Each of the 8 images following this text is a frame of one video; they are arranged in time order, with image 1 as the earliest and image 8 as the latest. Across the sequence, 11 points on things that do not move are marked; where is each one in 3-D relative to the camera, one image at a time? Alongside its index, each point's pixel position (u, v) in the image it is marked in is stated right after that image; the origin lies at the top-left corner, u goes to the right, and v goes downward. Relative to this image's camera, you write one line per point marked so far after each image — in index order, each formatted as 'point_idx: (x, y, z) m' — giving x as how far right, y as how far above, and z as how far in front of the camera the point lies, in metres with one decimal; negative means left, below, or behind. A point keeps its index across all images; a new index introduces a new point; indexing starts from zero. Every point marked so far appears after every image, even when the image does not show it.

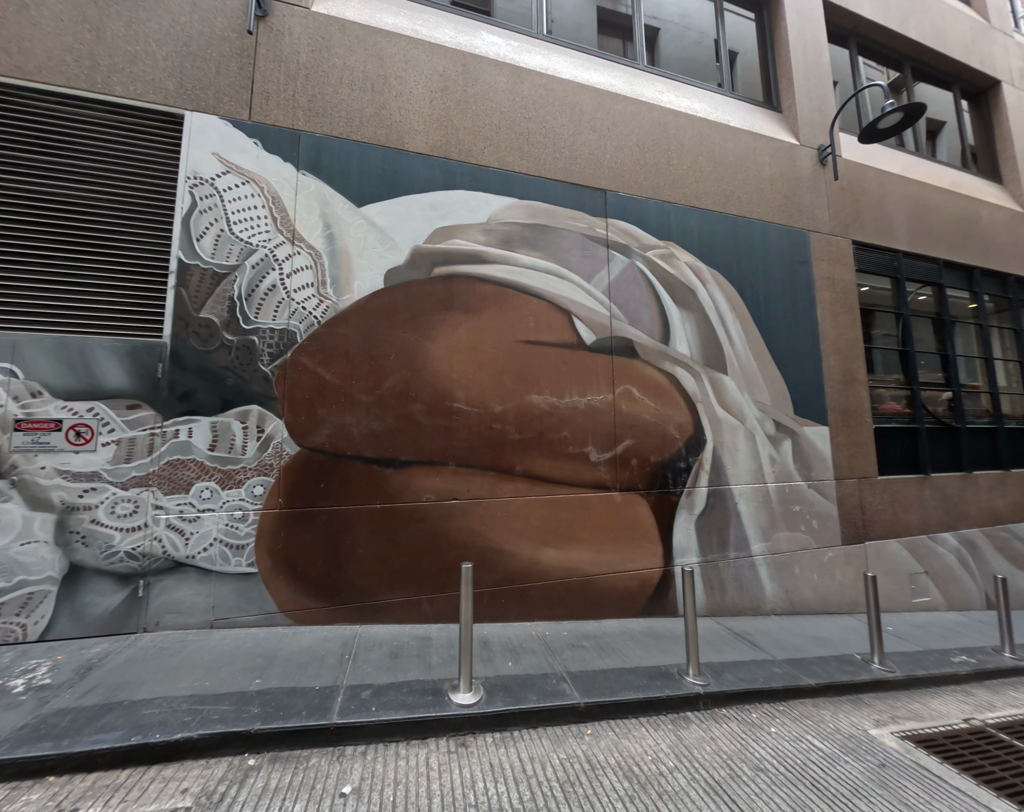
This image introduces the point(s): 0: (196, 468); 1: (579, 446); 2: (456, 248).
0: (-3.0, -0.6, +3.3) m
1: (+0.8, -0.5, +4.2) m
2: (-0.7, +1.9, +4.1) m
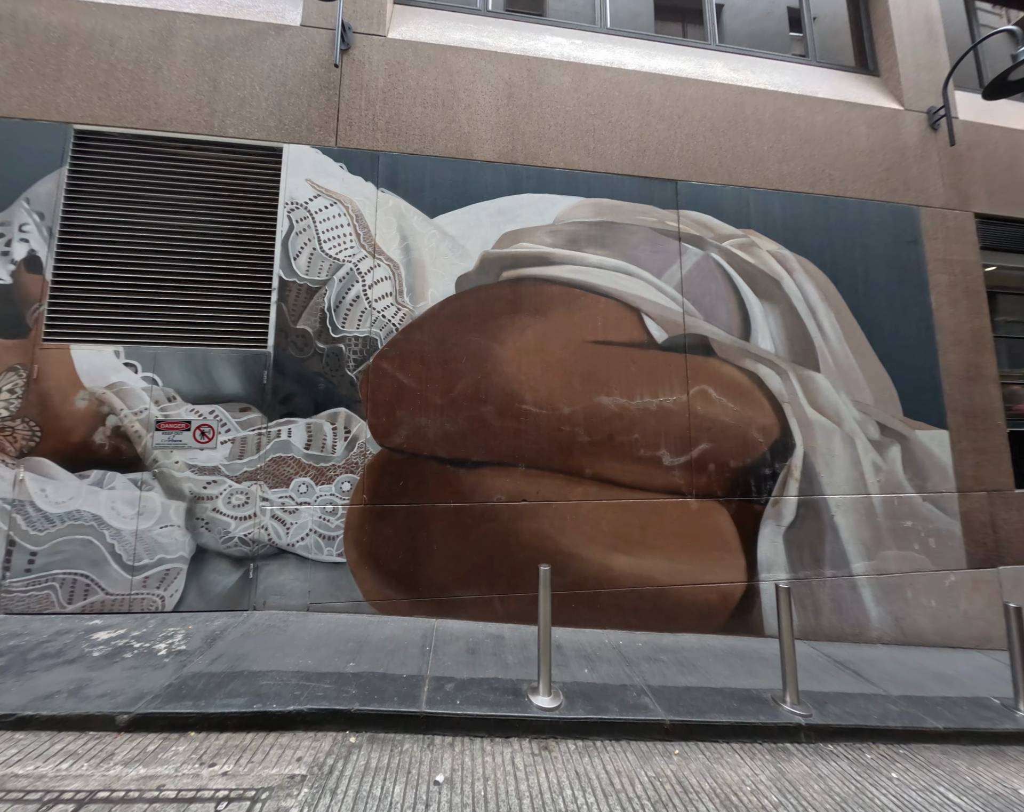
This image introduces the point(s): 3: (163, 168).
0: (-2.3, -0.6, +3.6) m
1: (+1.6, -0.5, +4.1) m
2: (+0.1, +1.9, +4.1) m
3: (-3.9, +2.6, +3.8) m
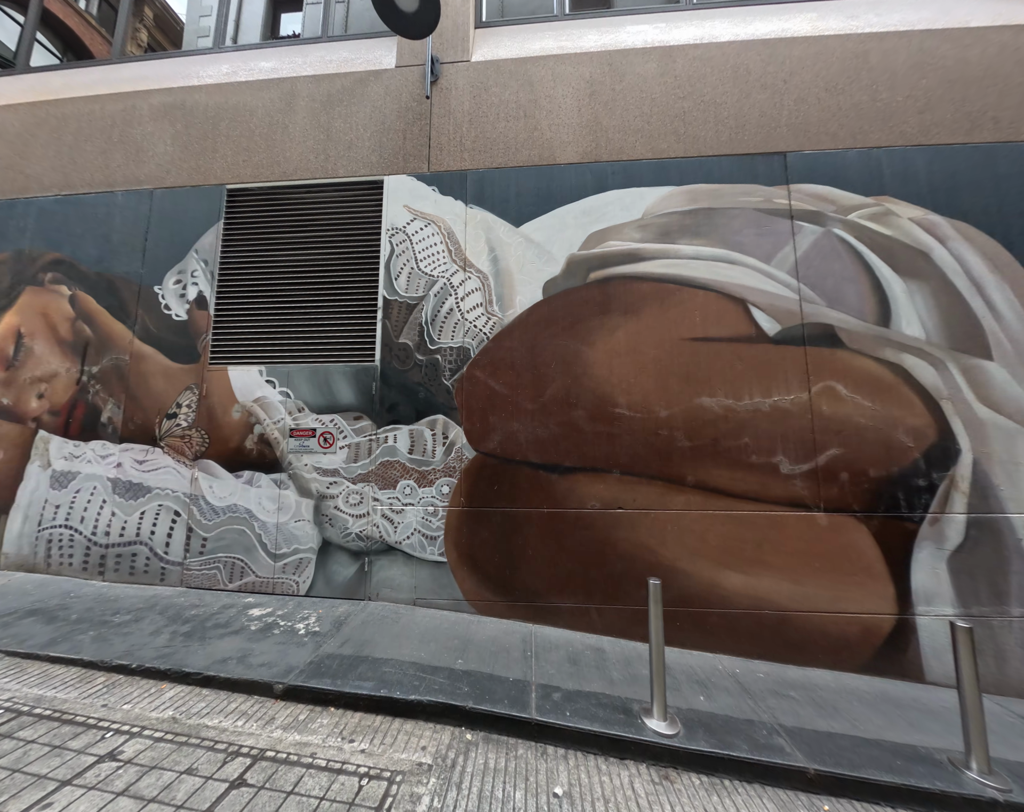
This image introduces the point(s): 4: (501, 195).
0: (-1.3, -0.7, +3.9) m
1: (+2.7, -0.5, +3.6) m
2: (+1.1, +1.8, +4.0) m
3: (-2.9, +2.5, +4.4) m
4: (-0.1, +2.6, +4.2) m
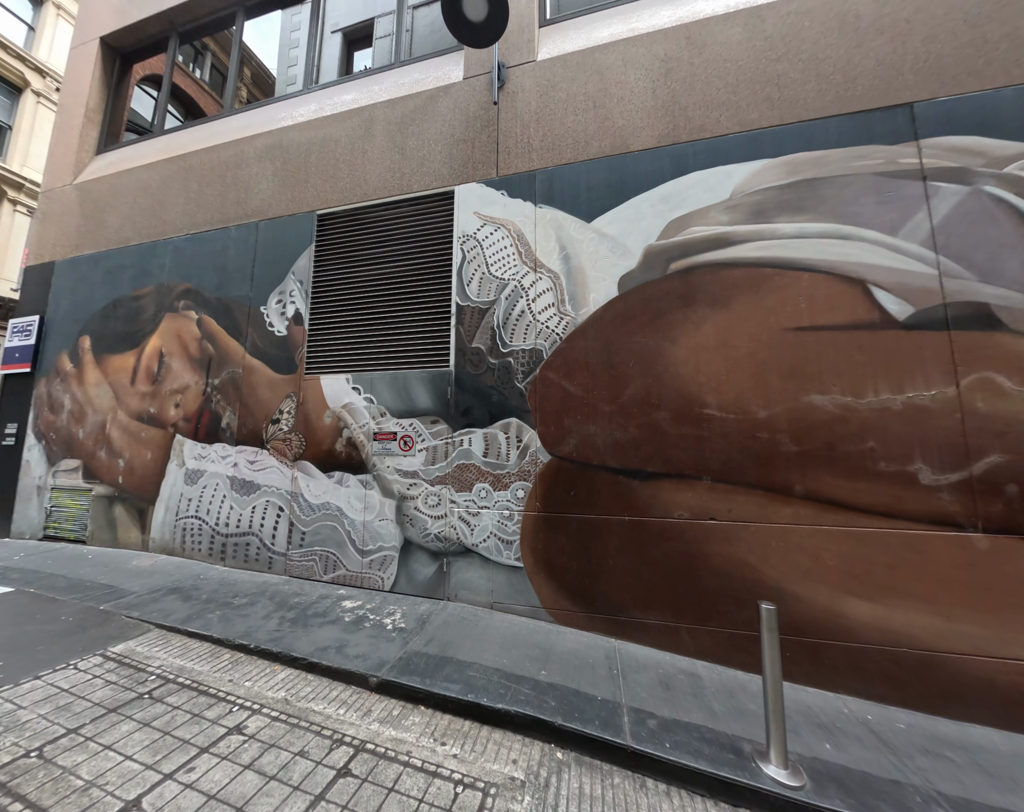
0: (-0.4, -0.7, +3.9) m
1: (+3.4, -0.5, +3.0) m
2: (+2.0, +1.8, +3.7) m
3: (-1.9, +2.4, +4.7) m
4: (+0.7, +2.5, +4.1) m
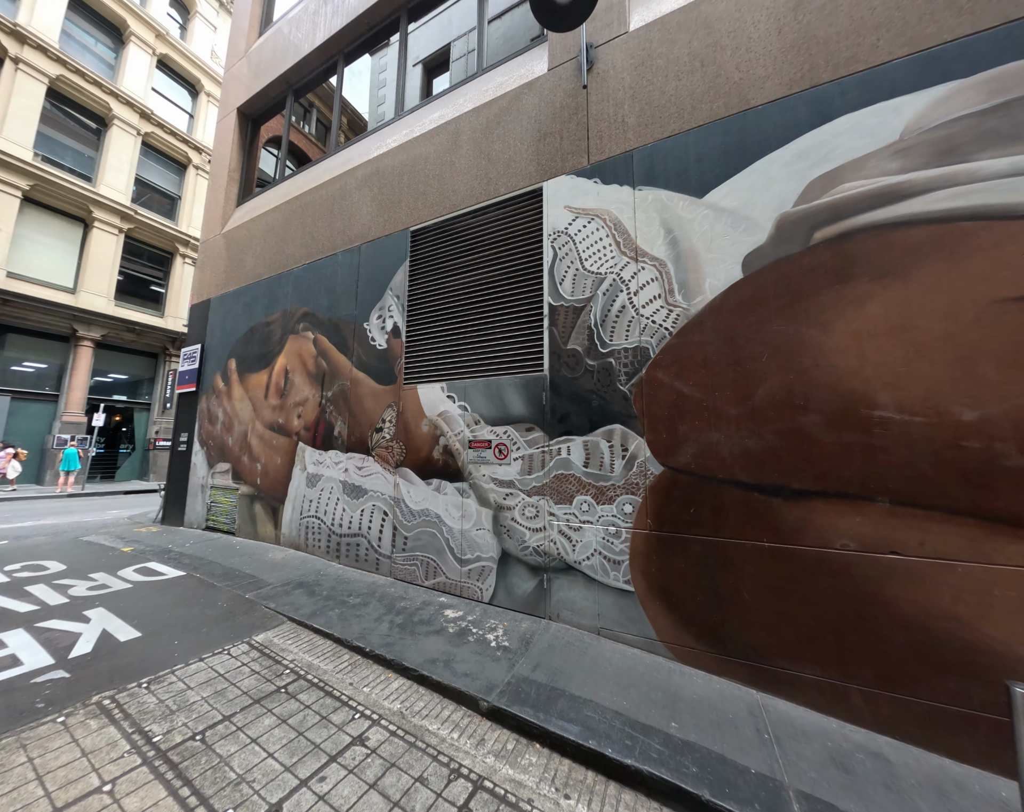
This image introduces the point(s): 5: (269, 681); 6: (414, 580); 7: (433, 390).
0: (+0.7, -0.8, +3.6) m
1: (+4.2, -0.5, +2.0) m
2: (+2.9, +1.8, +2.9) m
3: (-0.7, +2.3, +4.8) m
4: (+1.7, +2.5, +3.6) m
5: (-1.9, -2.1, +2.6) m
6: (-1.2, -2.2, +4.4) m
7: (-1.1, +0.2, +4.6) m
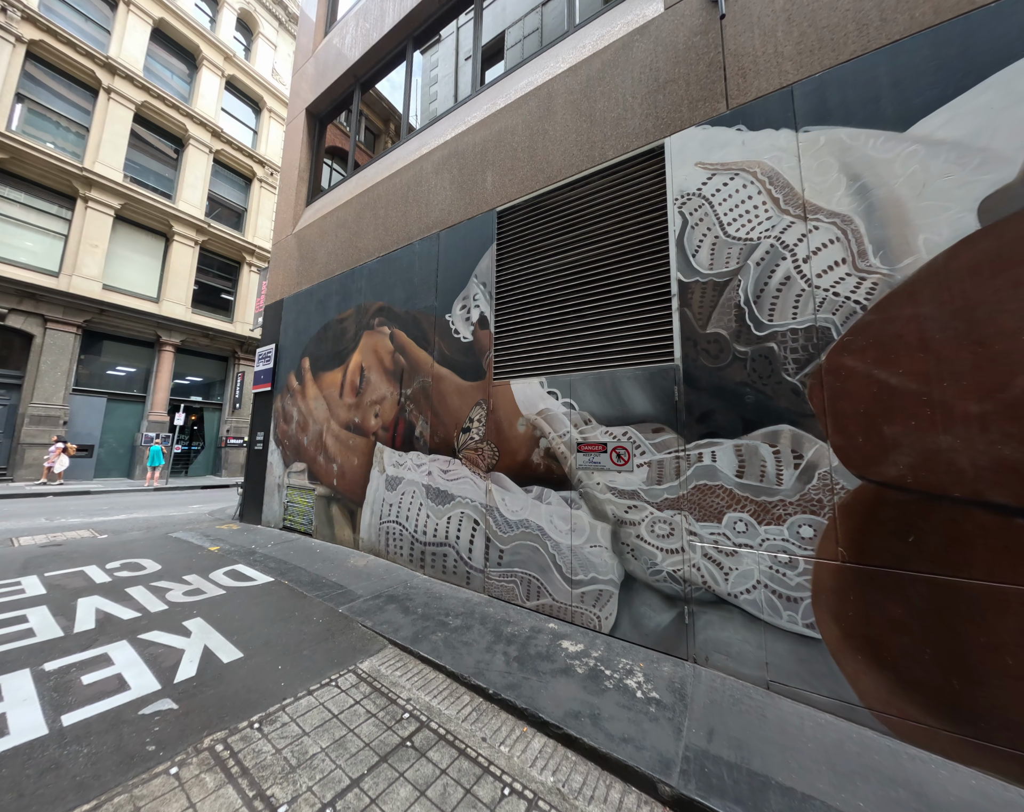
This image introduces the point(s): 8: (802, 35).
0: (+1.8, -0.8, +2.9) m
1: (+5.2, -0.4, +1.0) m
2: (+4.0, +1.9, +2.1) m
3: (+0.5, +2.3, +4.2) m
4: (+2.9, +2.5, +2.8) m
5: (-0.8, -2.1, +2.2) m
6: (0.0, -2.2, +3.9) m
7: (+0.2, +0.2, +4.1) m
8: (+2.6, +3.3, +3.1) m
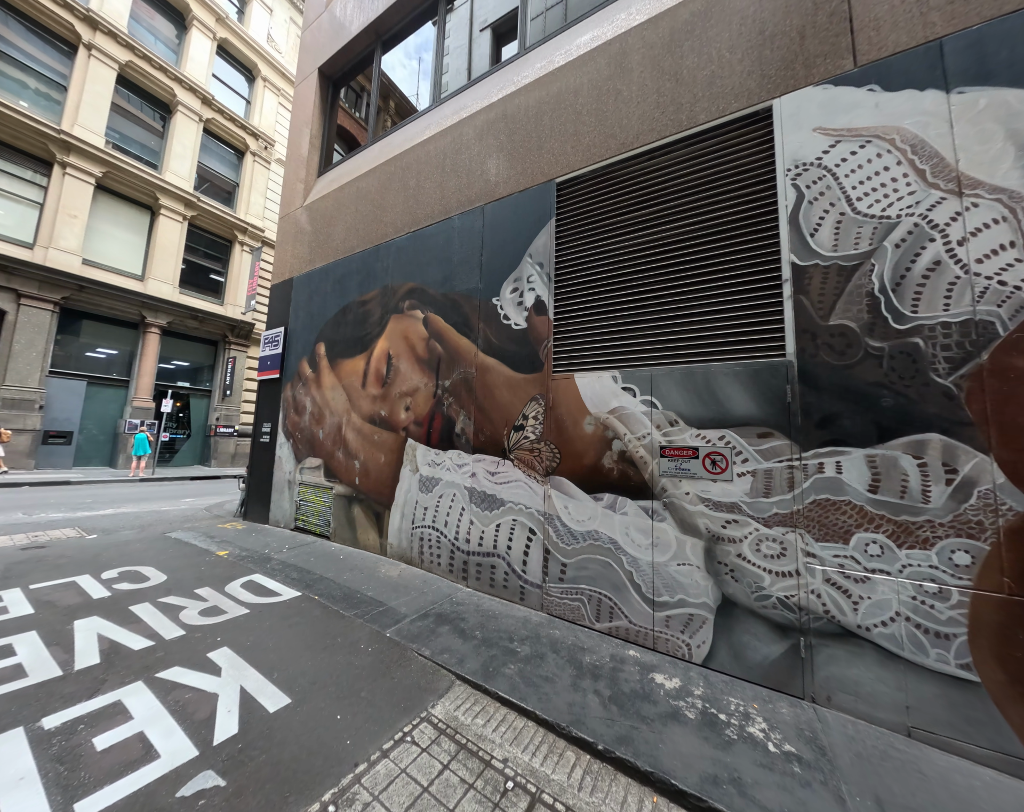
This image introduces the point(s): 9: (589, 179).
0: (+2.6, -0.8, +2.6) m
1: (+6.0, -0.6, +0.7) m
2: (+4.8, +1.8, +1.7) m
3: (+1.3, +2.4, +3.7) m
4: (+3.7, +2.5, +2.4) m
5: (-0.1, -2.1, +1.8) m
6: (+0.7, -2.2, +3.5) m
7: (+0.9, +0.3, +3.6) m
8: (+3.4, +3.3, +2.6) m
9: (+0.9, +2.6, +4.0) m
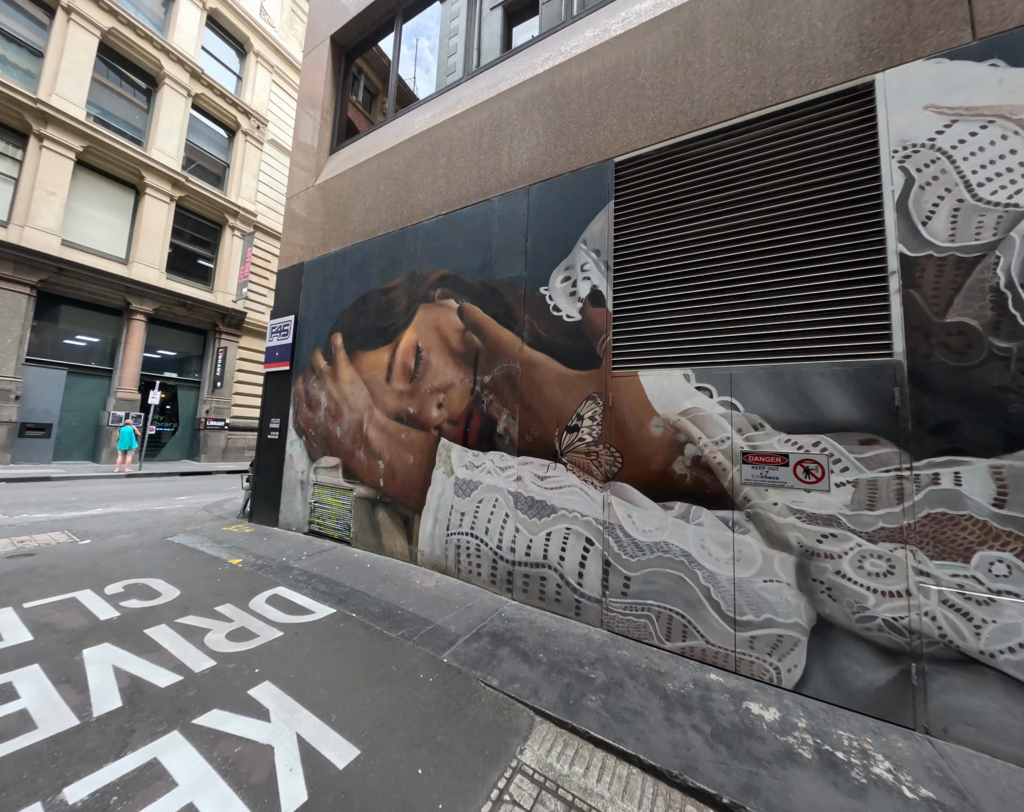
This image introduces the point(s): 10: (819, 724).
0: (+3.2, -0.8, +2.3) m
1: (+6.7, -0.7, +0.6) m
2: (+5.4, +1.7, +1.5) m
3: (+1.9, +2.4, +3.4) m
4: (+4.3, +2.4, +2.2) m
5: (+0.5, -2.1, +1.5) m
6: (+1.2, -2.2, +3.2) m
7: (+1.5, +0.3, +3.3) m
8: (+4.1, +3.2, +2.4) m
9: (+1.5, +2.6, +3.7) m
10: (+2.1, -2.2, +2.4) m
